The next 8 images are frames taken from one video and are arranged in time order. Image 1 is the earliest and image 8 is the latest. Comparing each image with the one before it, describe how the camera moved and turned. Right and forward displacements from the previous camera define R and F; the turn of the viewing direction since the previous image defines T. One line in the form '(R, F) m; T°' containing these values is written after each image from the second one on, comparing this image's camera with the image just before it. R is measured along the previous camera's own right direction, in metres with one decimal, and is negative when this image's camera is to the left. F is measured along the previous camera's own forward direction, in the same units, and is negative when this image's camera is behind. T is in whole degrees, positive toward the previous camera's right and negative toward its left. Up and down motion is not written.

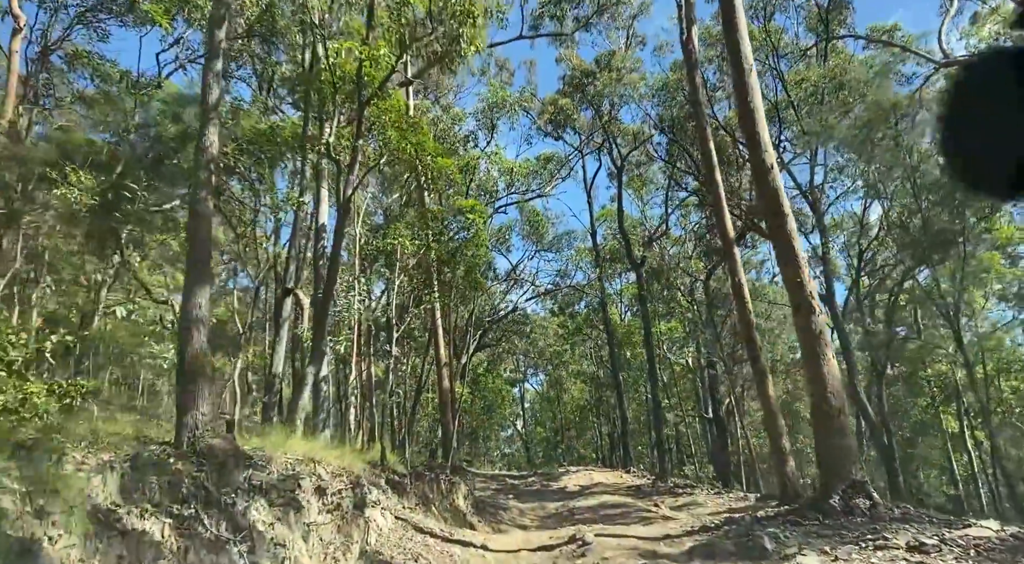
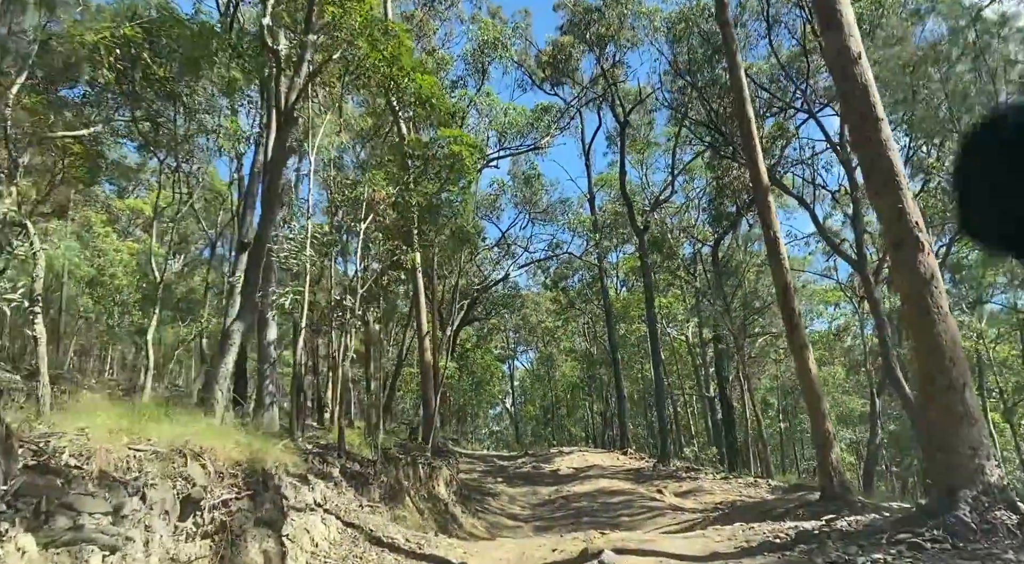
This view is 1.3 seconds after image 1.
(0.0, +2.0) m; +1°
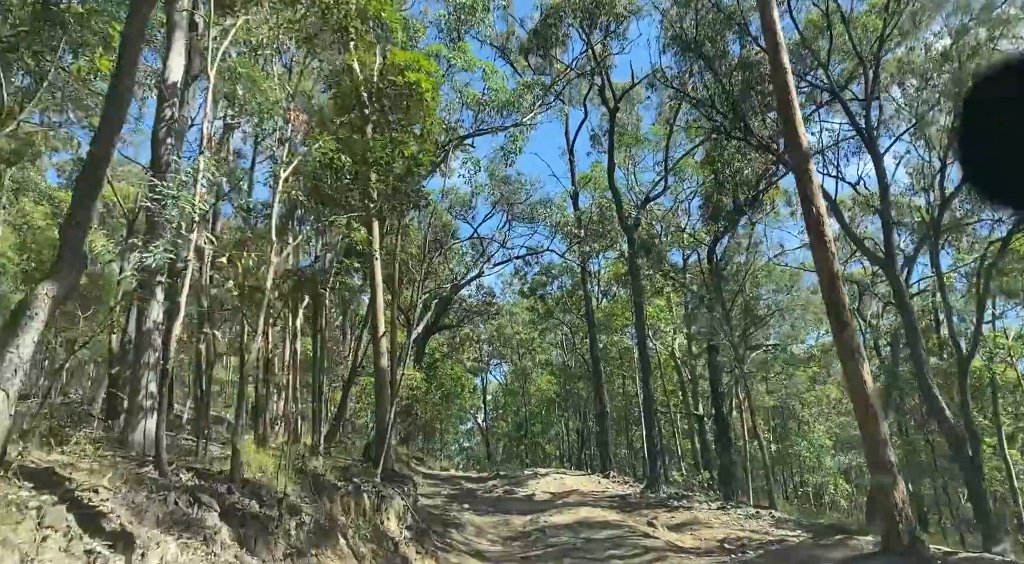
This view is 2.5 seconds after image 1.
(0.0, +2.3) m; +2°
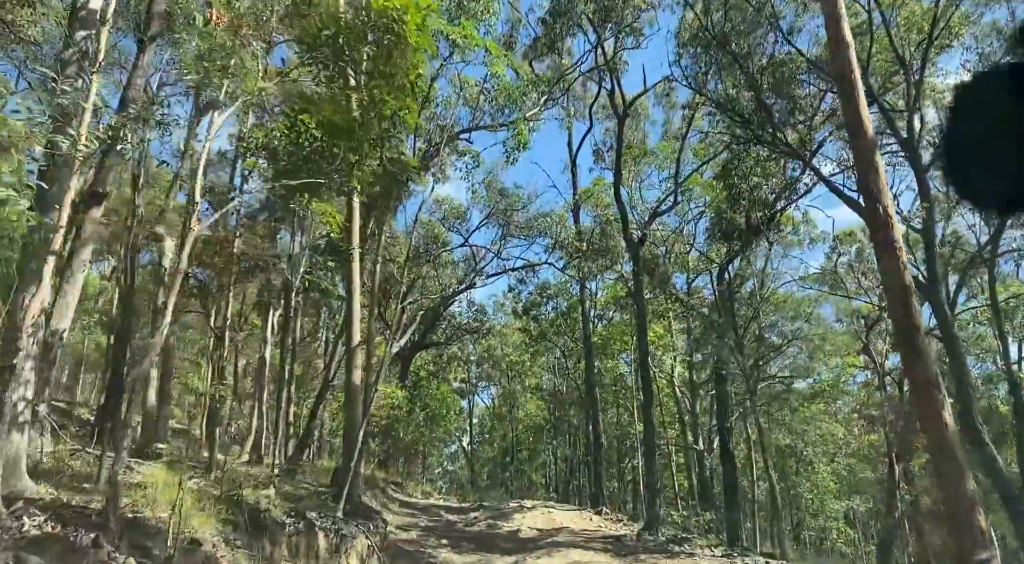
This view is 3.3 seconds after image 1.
(0.0, +1.6) m; +1°
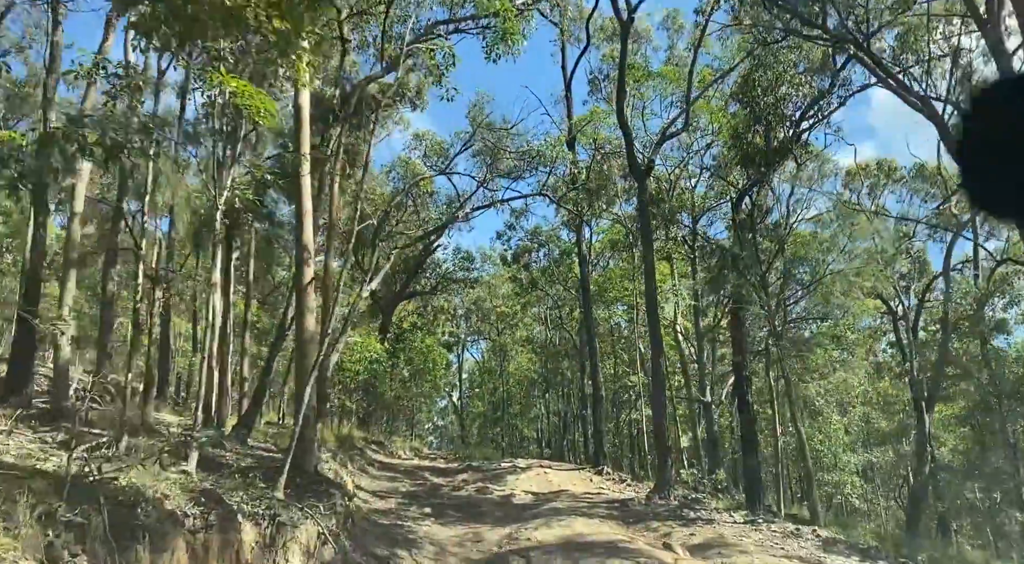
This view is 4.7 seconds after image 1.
(0.0, +2.3) m; +1°
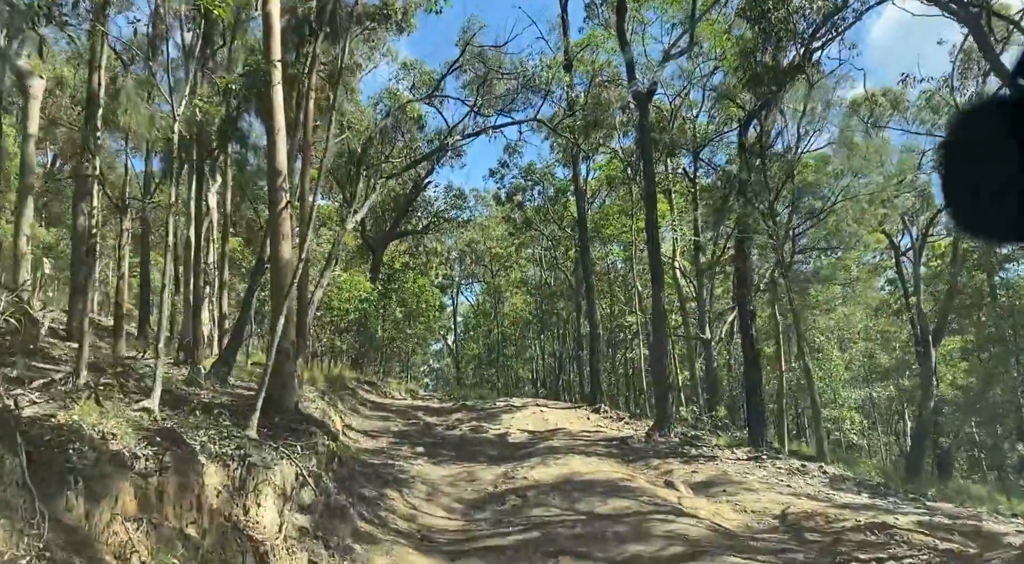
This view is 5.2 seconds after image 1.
(0.0, +0.7) m; 0°
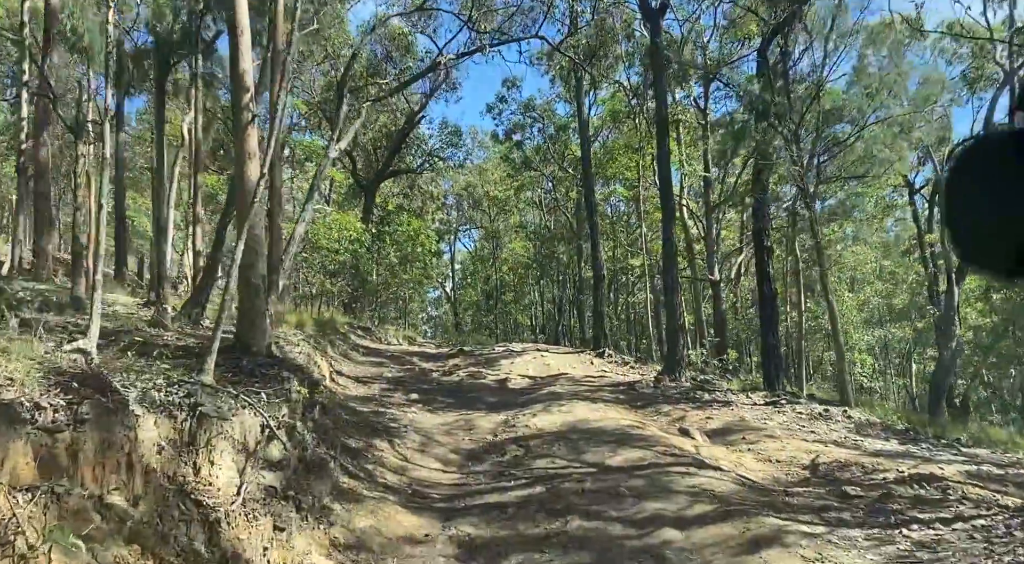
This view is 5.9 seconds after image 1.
(0.0, +1.1) m; 0°
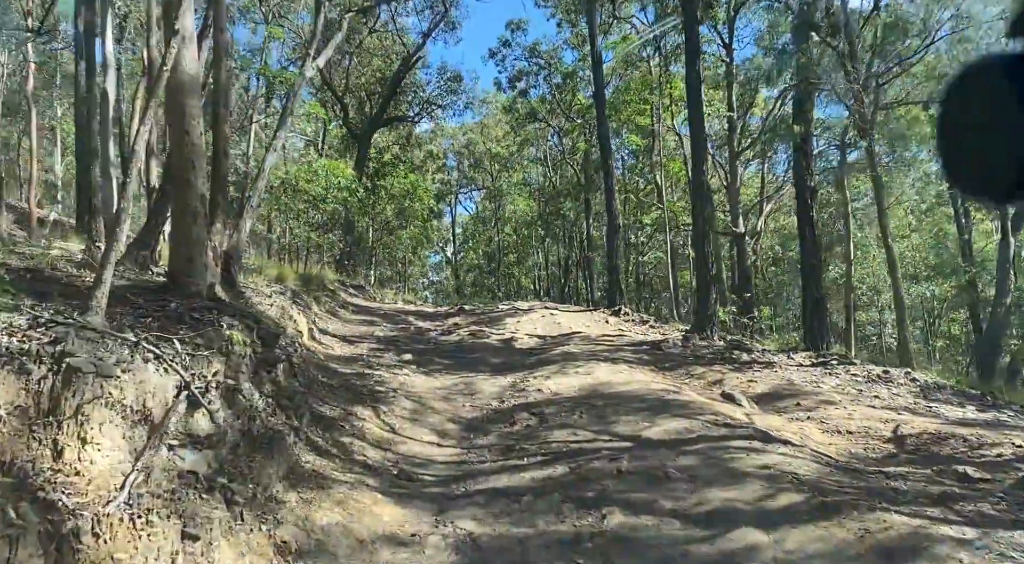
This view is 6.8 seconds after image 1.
(-0.1, +1.7) m; 0°
